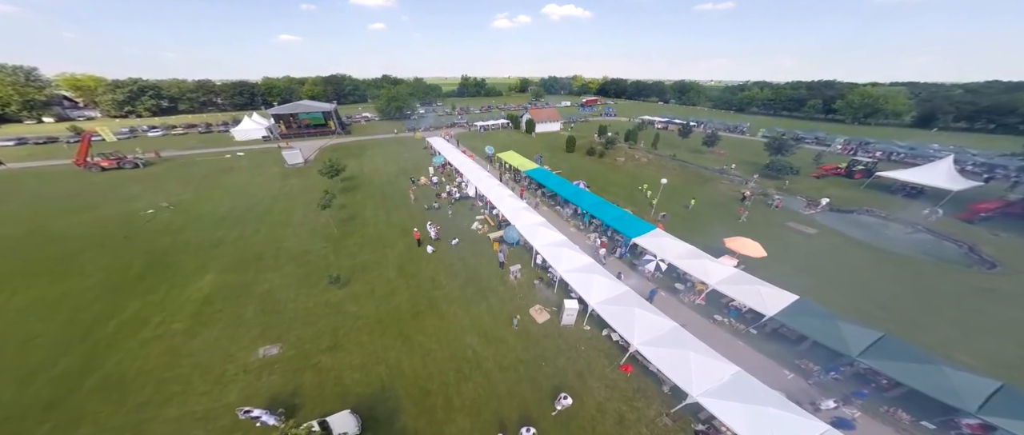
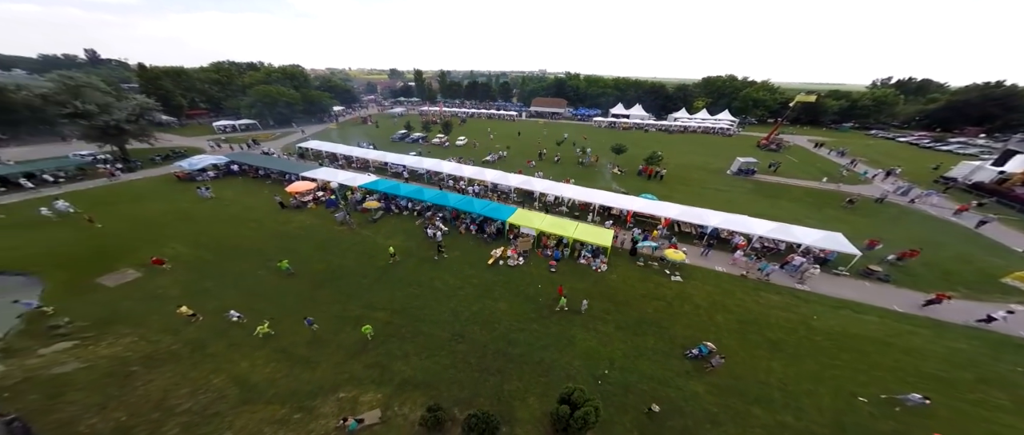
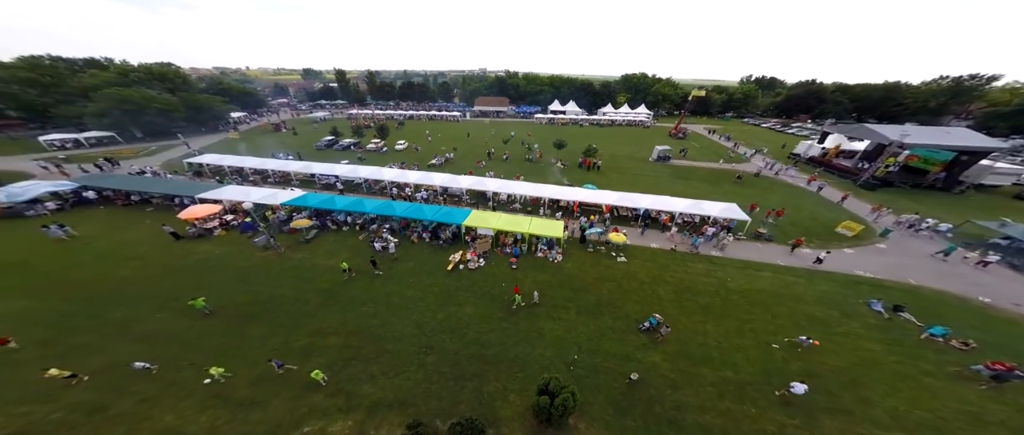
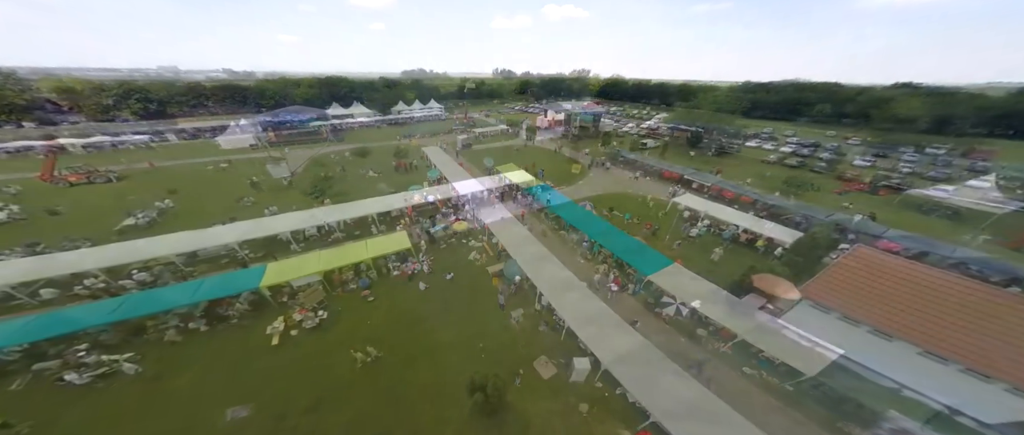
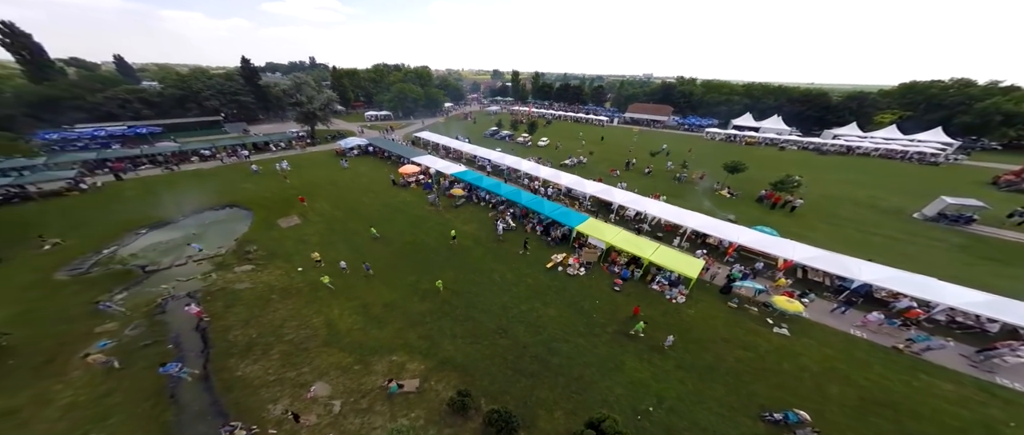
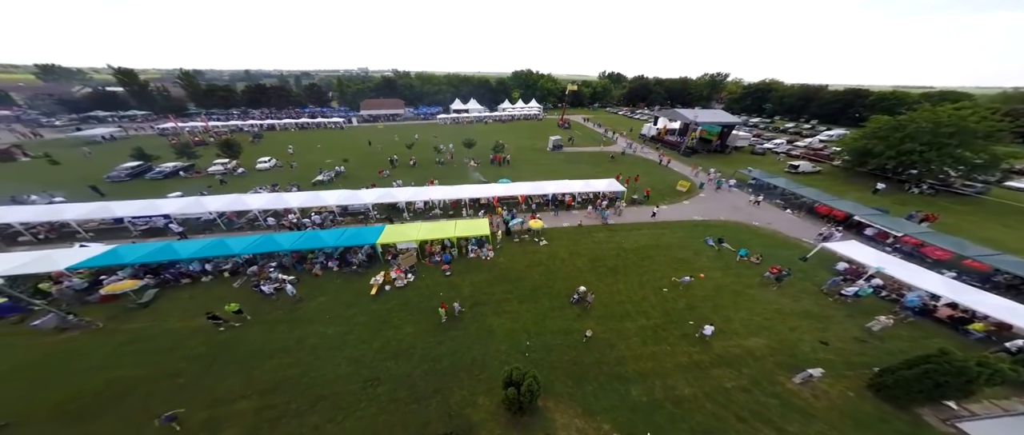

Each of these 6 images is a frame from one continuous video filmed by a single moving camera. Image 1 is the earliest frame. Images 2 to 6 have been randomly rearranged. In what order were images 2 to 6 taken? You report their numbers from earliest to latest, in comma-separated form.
4, 6, 3, 2, 5
